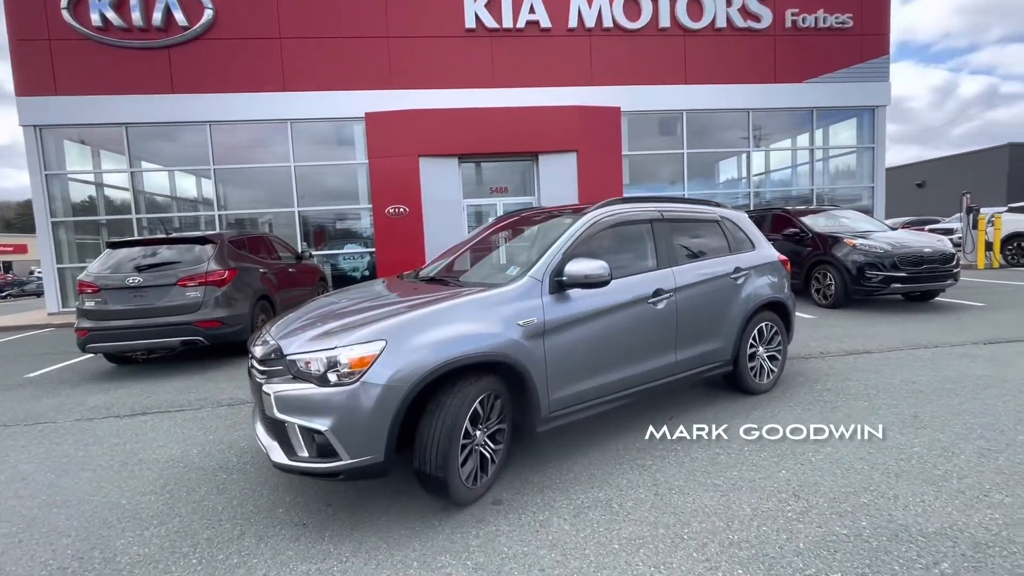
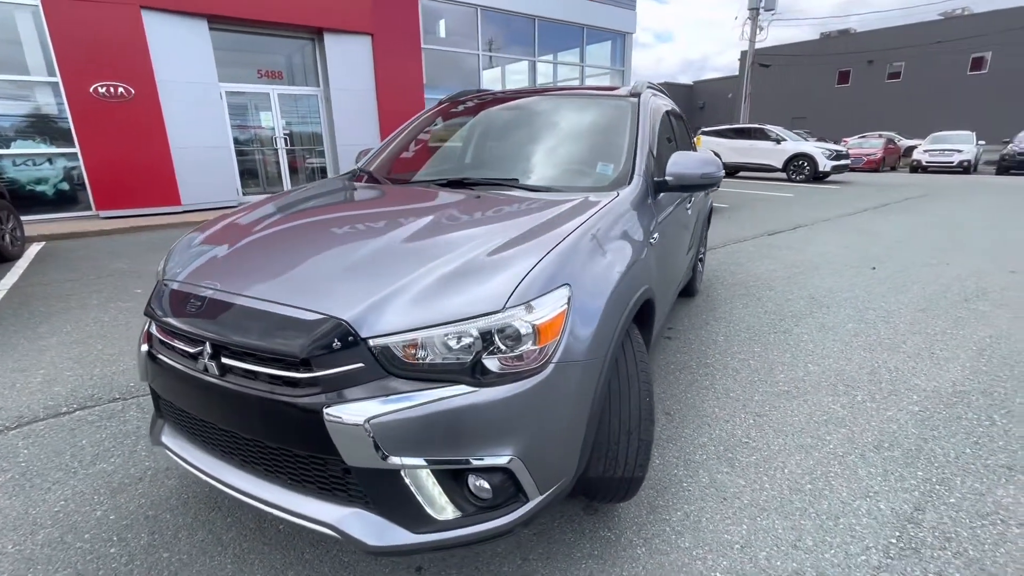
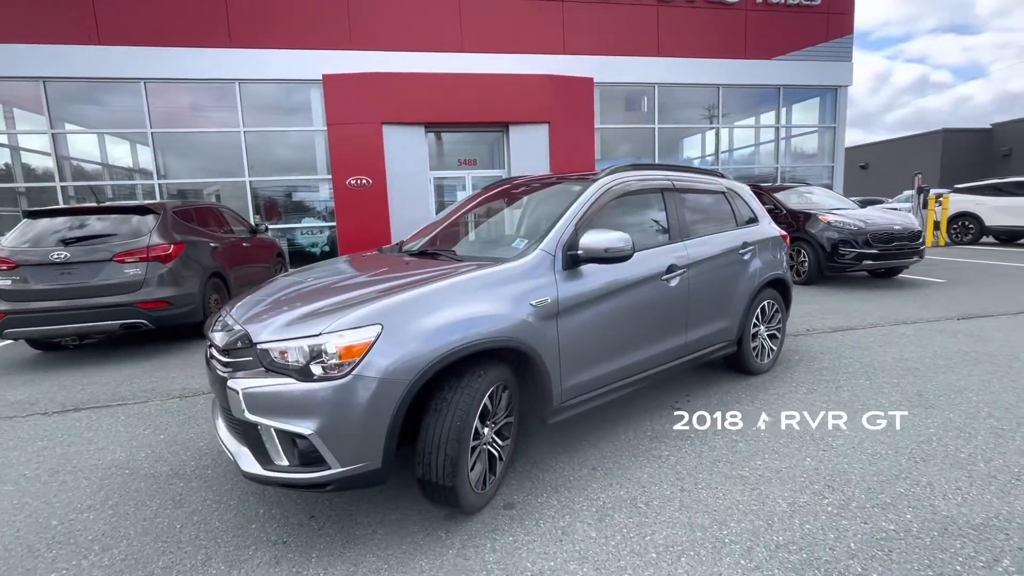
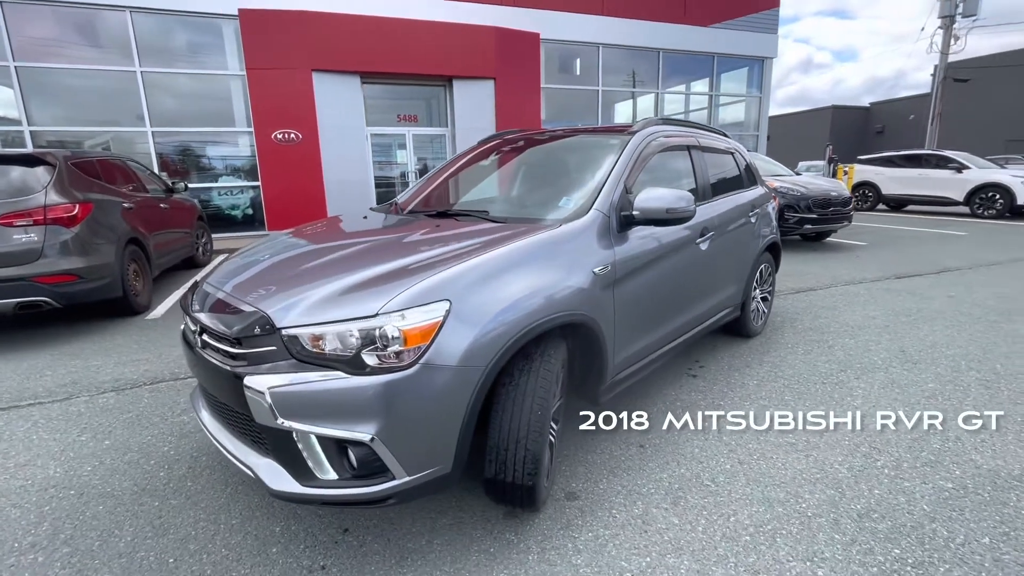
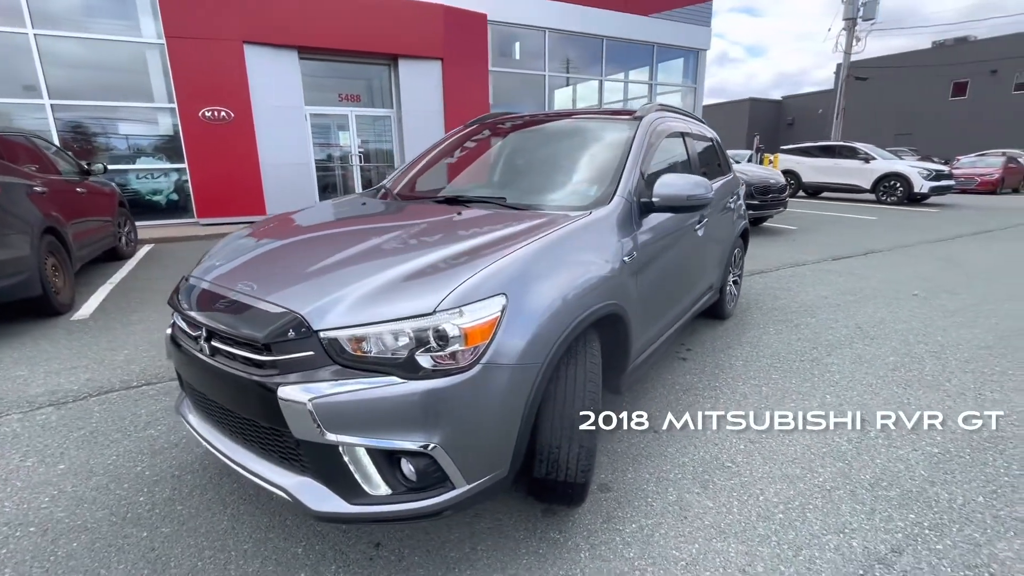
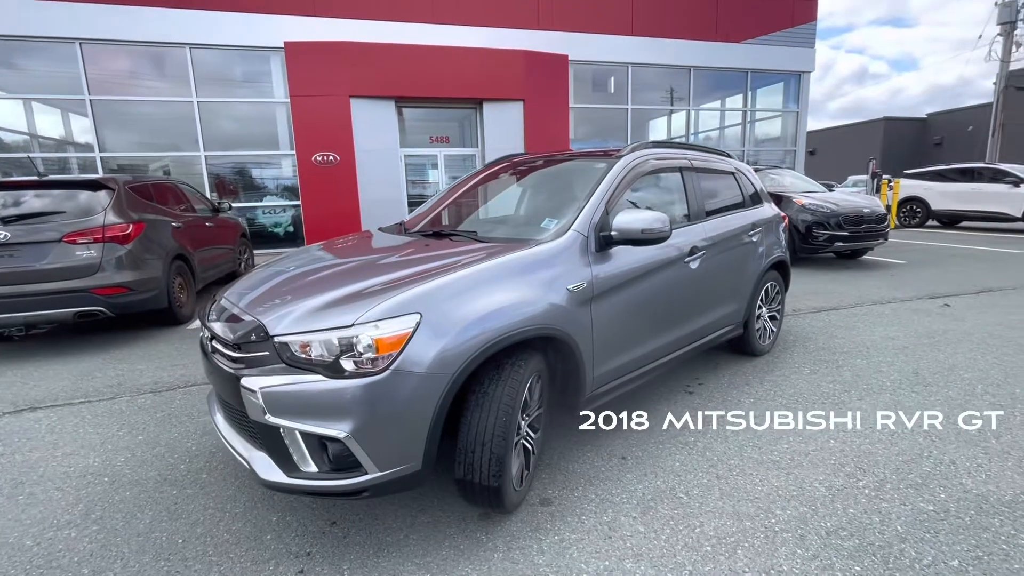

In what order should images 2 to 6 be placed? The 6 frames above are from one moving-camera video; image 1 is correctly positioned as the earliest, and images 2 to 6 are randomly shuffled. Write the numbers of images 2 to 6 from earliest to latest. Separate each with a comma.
3, 6, 4, 5, 2
